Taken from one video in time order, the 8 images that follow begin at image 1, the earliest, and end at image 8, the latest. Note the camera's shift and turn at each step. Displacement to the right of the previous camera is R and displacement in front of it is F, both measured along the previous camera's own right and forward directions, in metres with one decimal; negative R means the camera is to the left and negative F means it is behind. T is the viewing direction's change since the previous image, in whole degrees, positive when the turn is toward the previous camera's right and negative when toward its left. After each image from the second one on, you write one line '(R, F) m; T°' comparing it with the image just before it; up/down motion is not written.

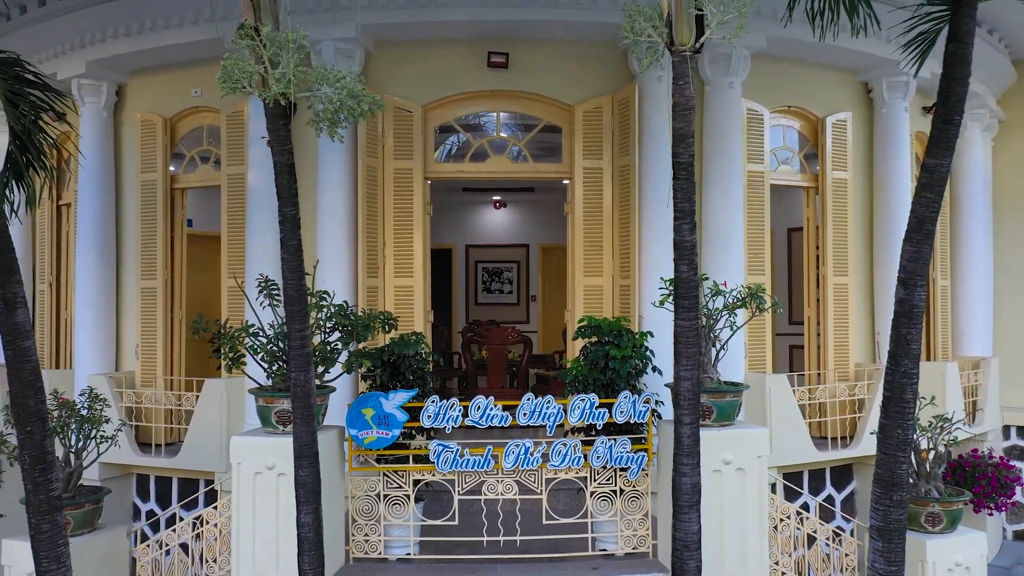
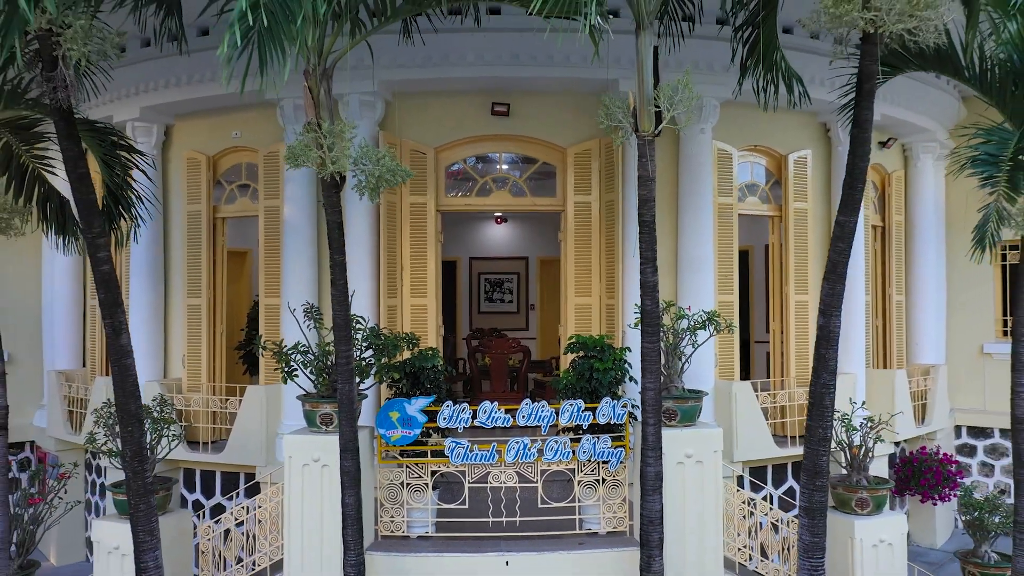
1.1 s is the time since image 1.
(0.0, -1.0) m; 0°
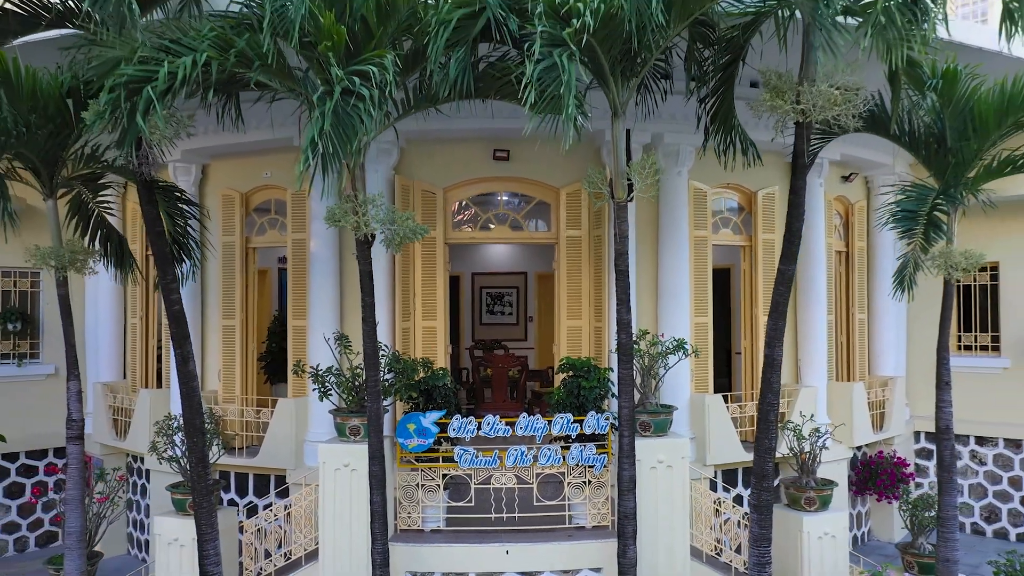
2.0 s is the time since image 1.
(0.0, -1.0) m; 0°
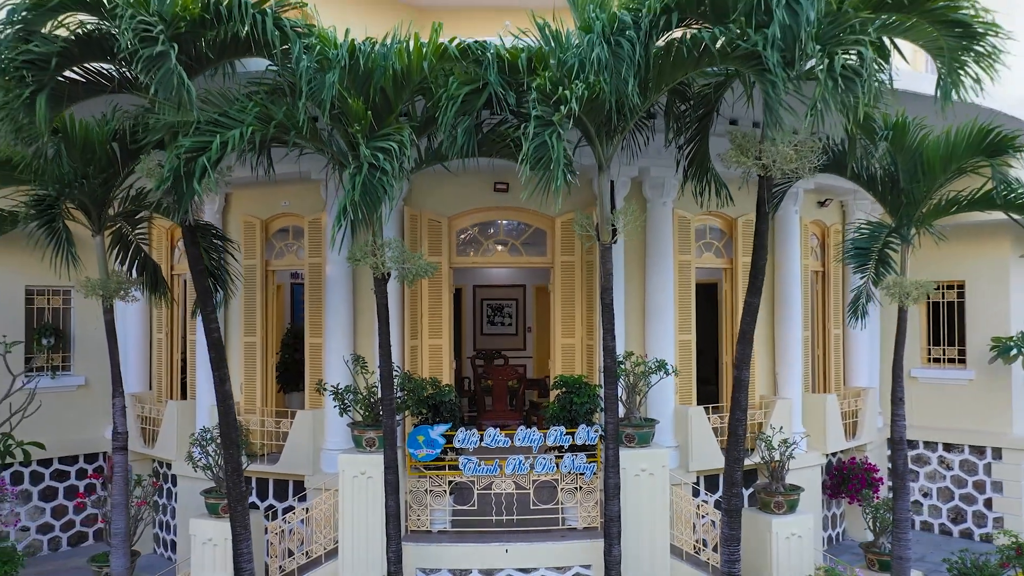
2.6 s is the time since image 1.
(0.0, -0.8) m; 0°
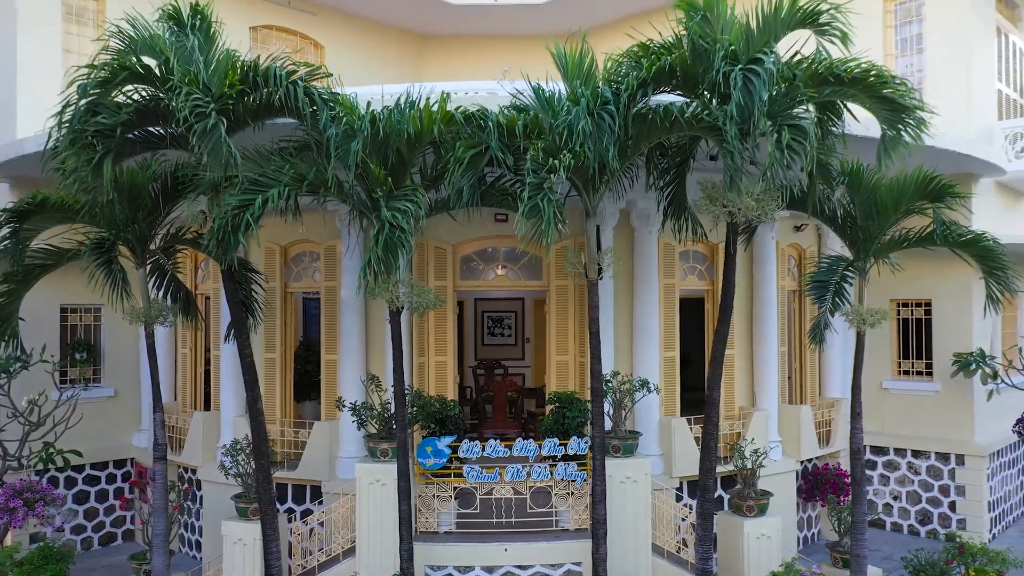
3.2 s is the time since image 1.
(0.0, -0.9) m; 0°
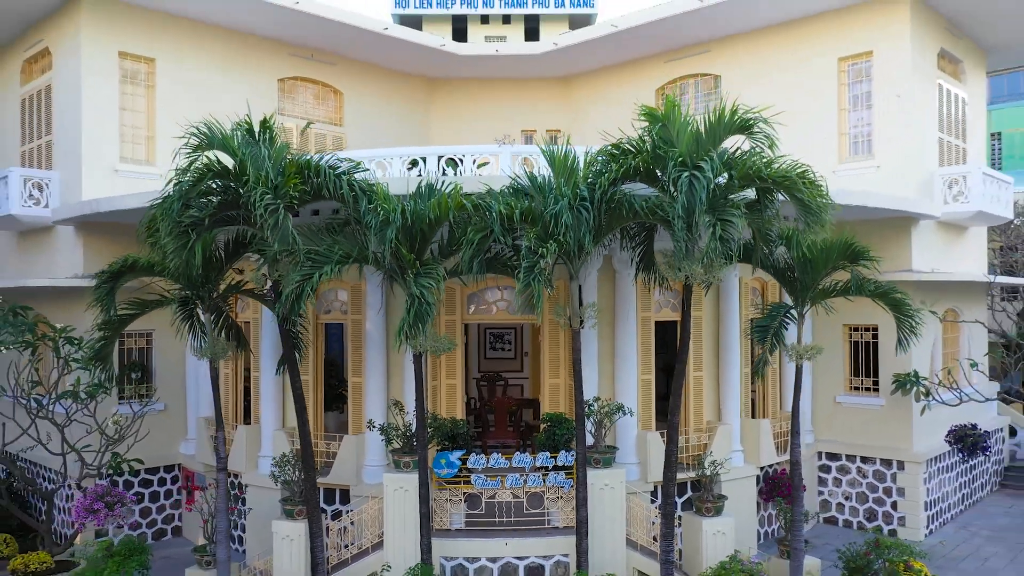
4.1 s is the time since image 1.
(0.0, -1.8) m; 0°
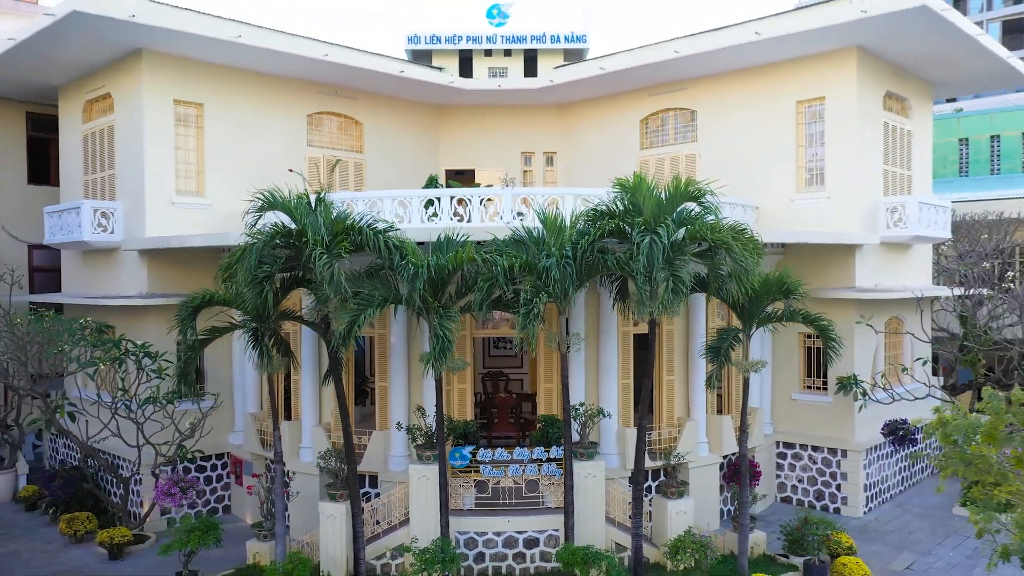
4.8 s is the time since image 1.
(0.0, -2.3) m; 0°
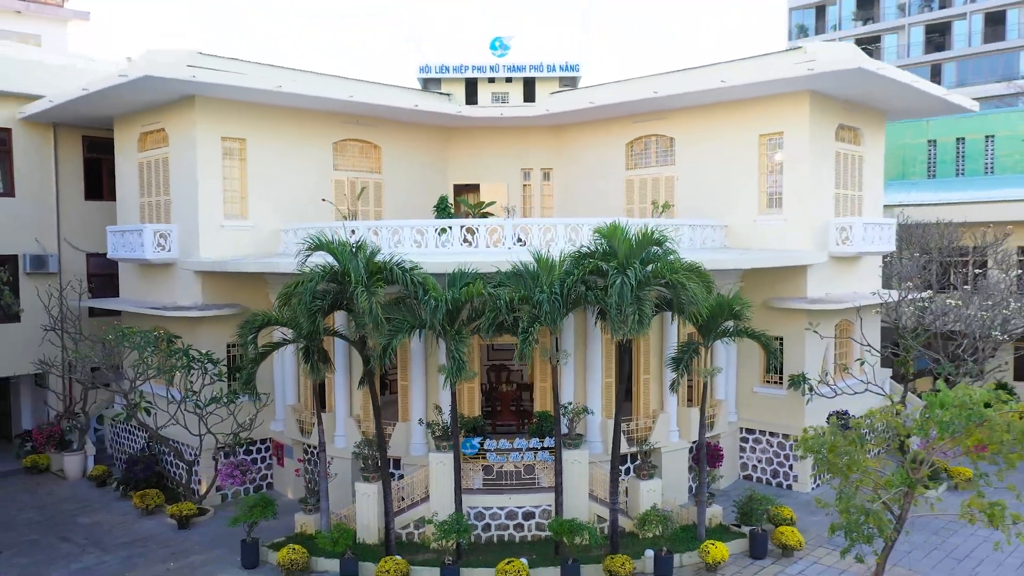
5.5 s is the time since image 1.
(0.0, -2.7) m; 0°
